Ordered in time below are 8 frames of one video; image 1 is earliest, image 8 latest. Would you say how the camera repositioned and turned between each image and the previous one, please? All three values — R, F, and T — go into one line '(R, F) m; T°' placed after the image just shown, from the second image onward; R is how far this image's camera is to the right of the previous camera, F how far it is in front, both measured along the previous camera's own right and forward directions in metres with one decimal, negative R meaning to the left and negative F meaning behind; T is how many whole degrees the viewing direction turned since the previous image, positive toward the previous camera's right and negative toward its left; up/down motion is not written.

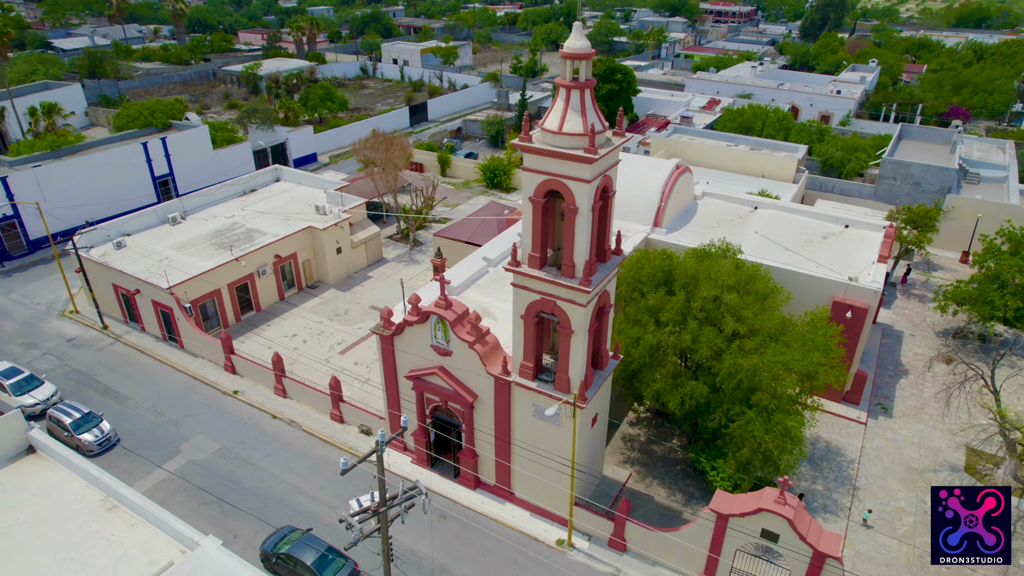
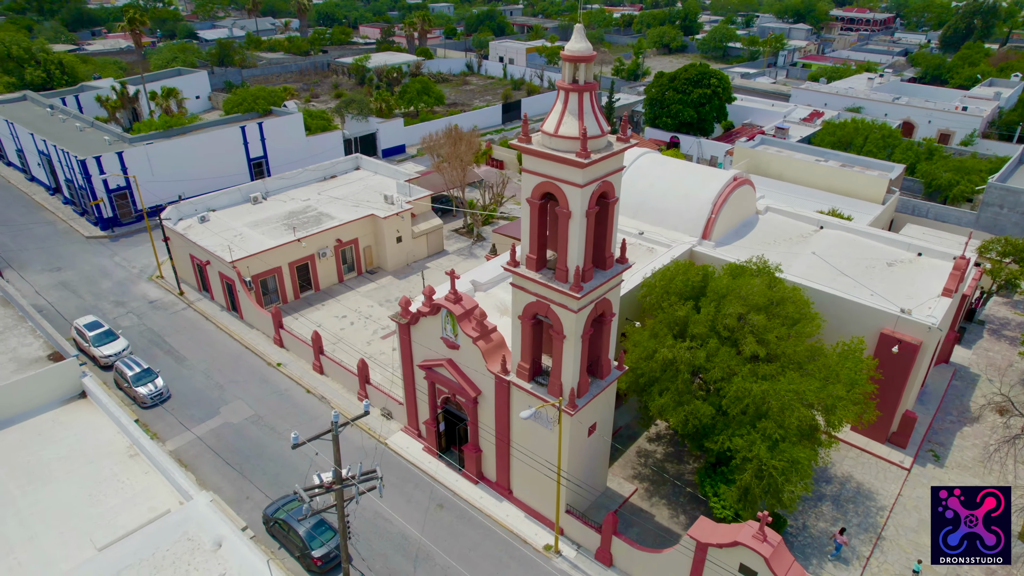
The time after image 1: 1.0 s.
(+2.8, +0.2) m; -9°
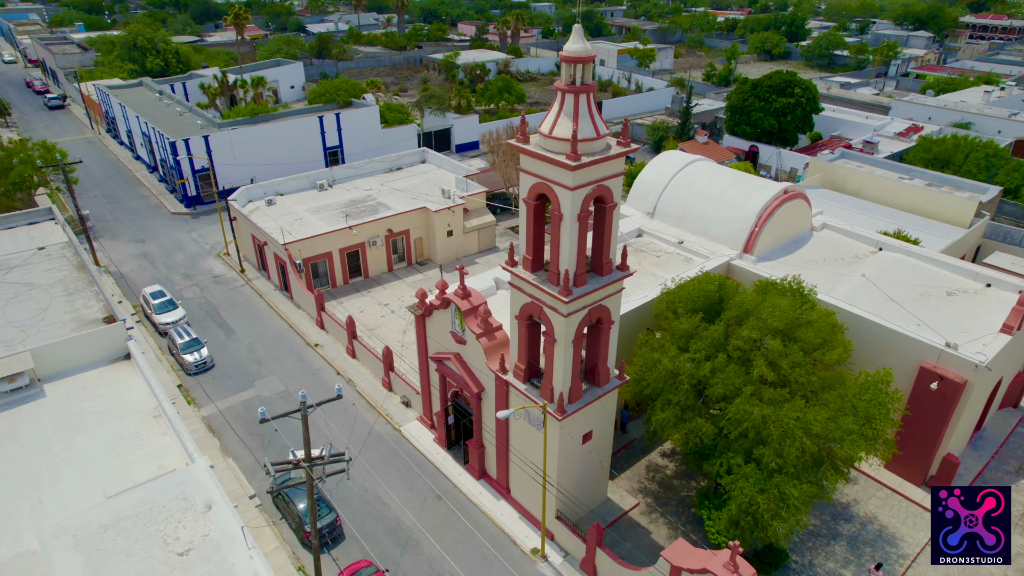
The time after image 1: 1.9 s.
(+2.5, +0.2) m; -8°
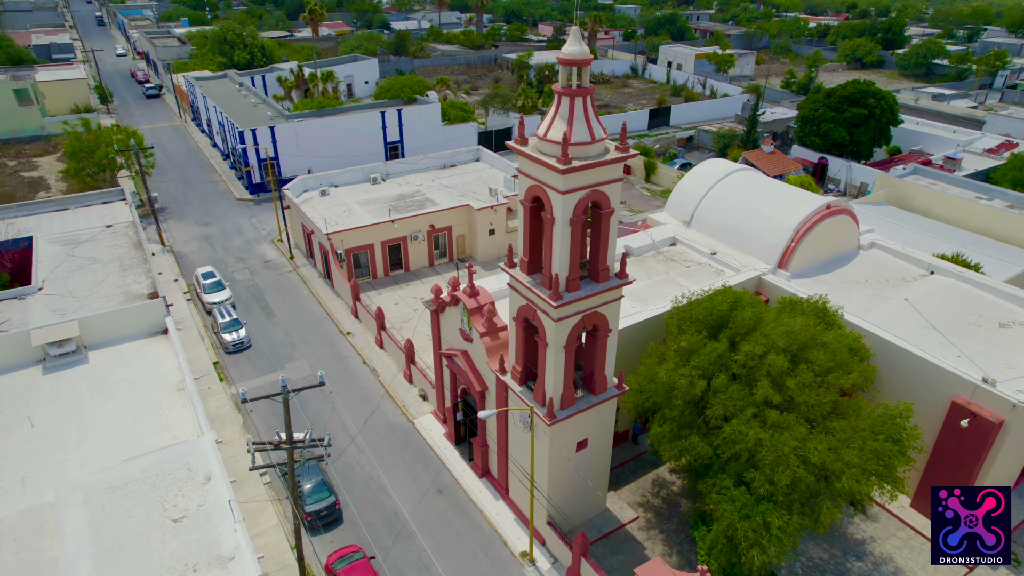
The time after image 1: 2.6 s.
(+2.0, +0.1) m; -6°
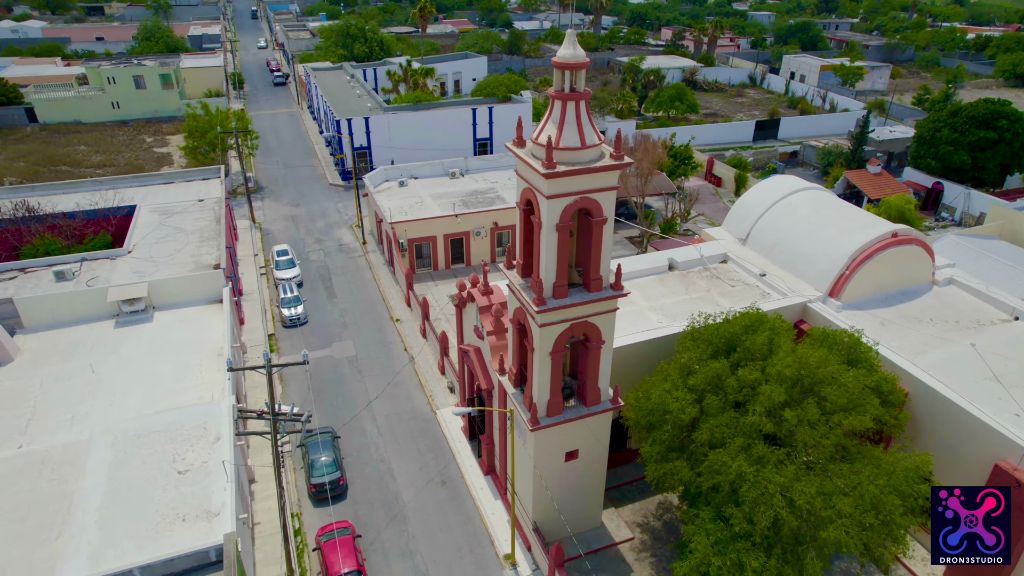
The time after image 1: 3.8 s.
(+3.1, +0.3) m; -10°
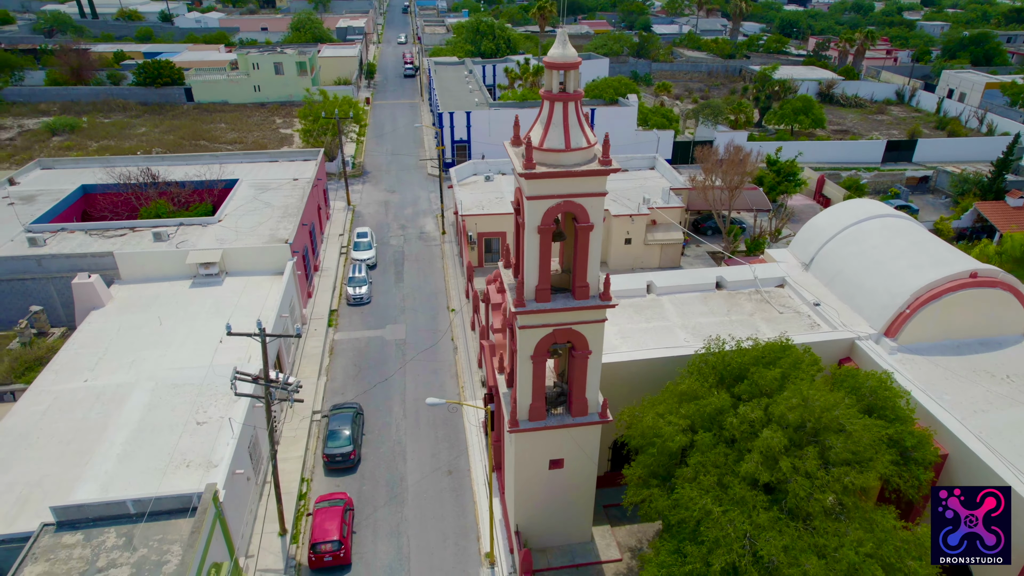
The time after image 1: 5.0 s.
(+3.5, +0.4) m; -11°
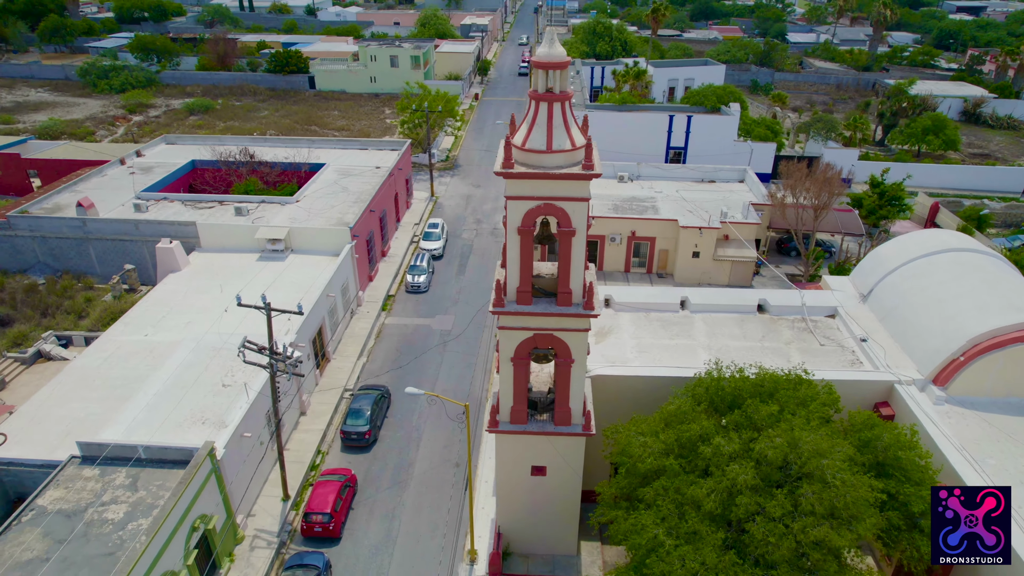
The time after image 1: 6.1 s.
(+3.2, +0.4) m; -10°
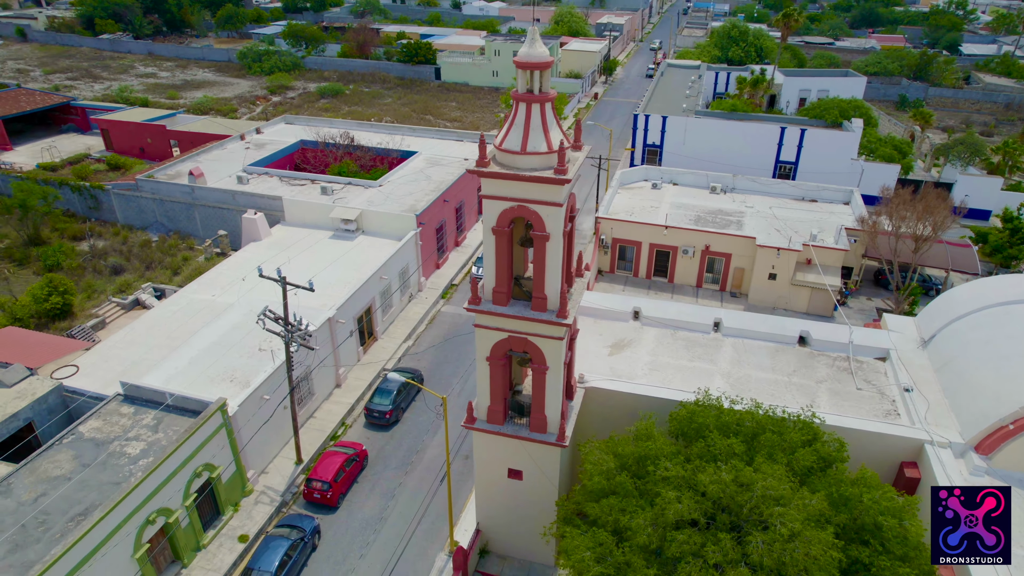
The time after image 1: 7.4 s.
(+3.5, +0.5) m; -11°
